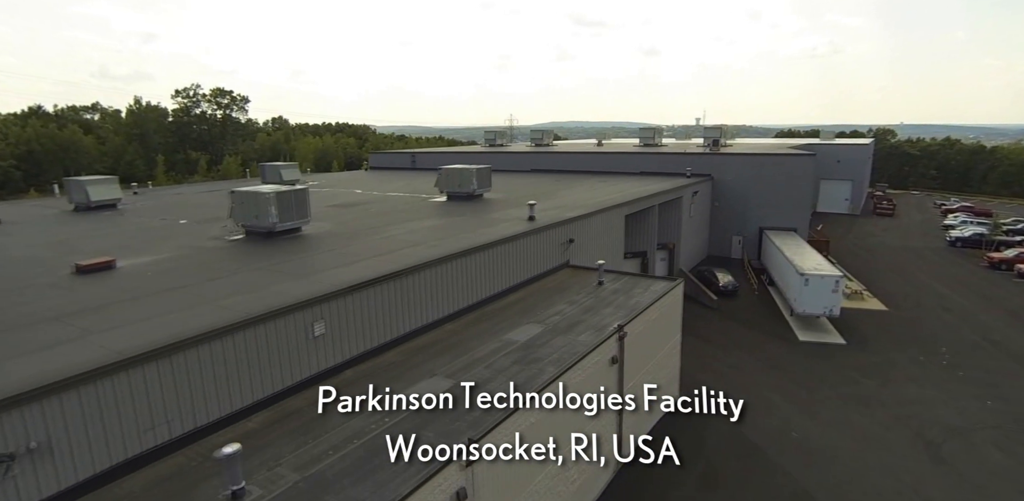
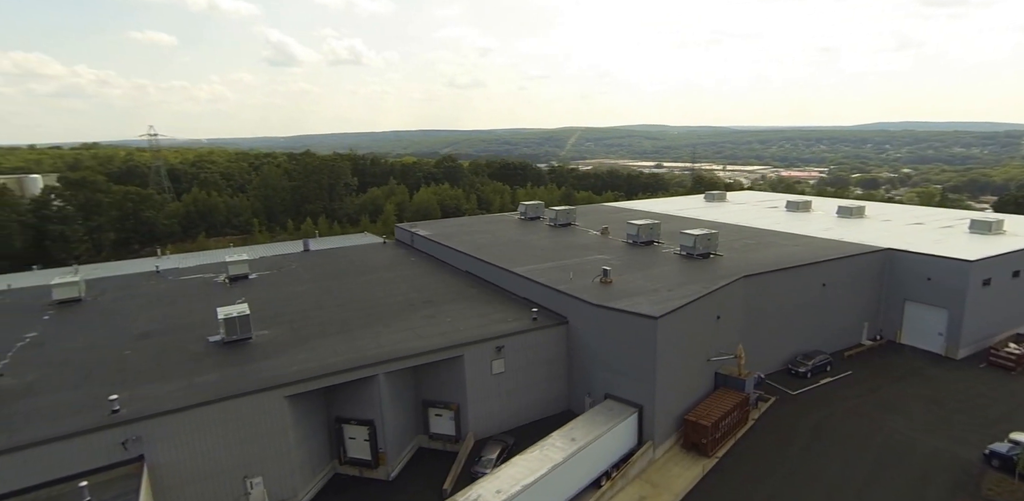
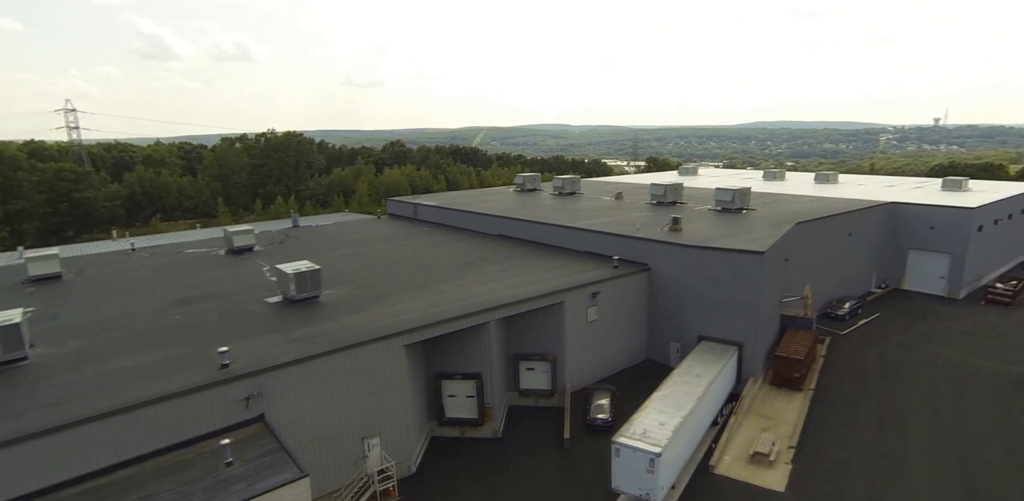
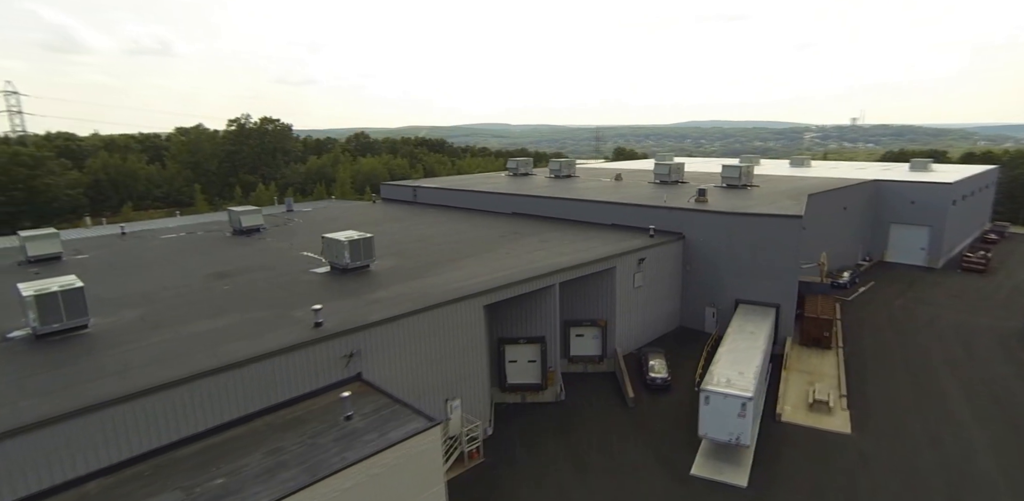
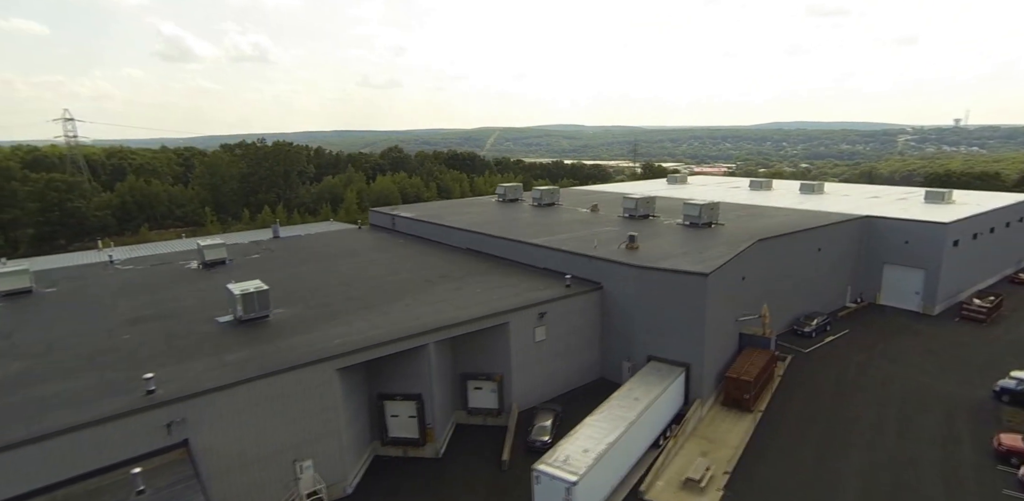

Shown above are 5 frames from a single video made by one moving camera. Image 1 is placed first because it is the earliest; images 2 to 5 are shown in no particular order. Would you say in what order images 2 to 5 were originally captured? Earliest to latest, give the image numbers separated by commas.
4, 3, 5, 2
